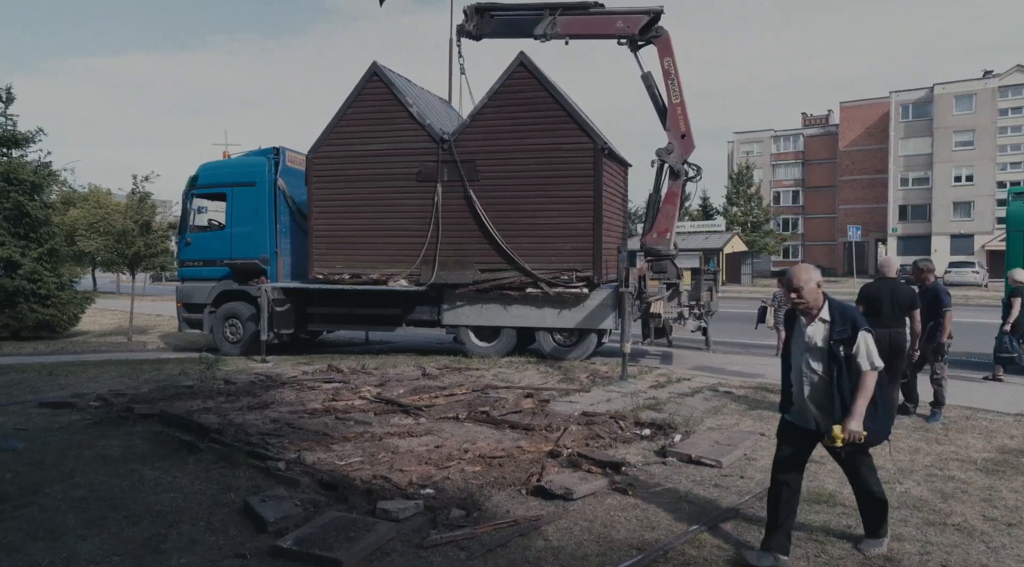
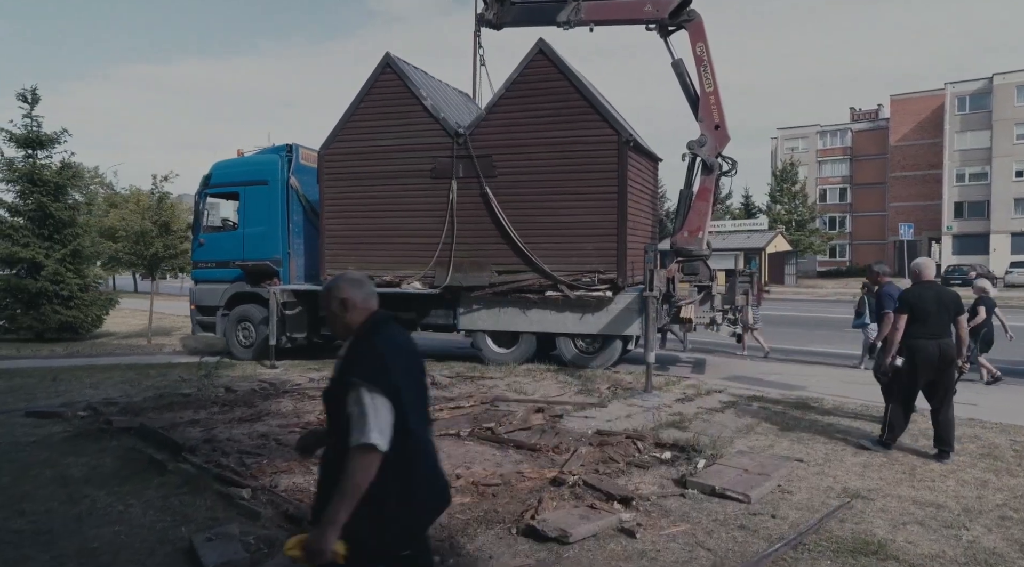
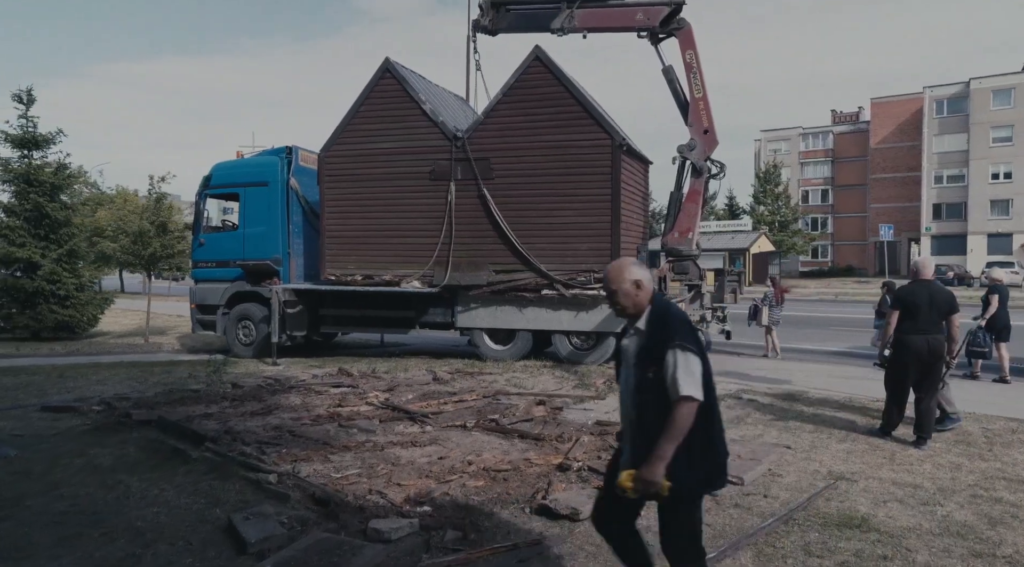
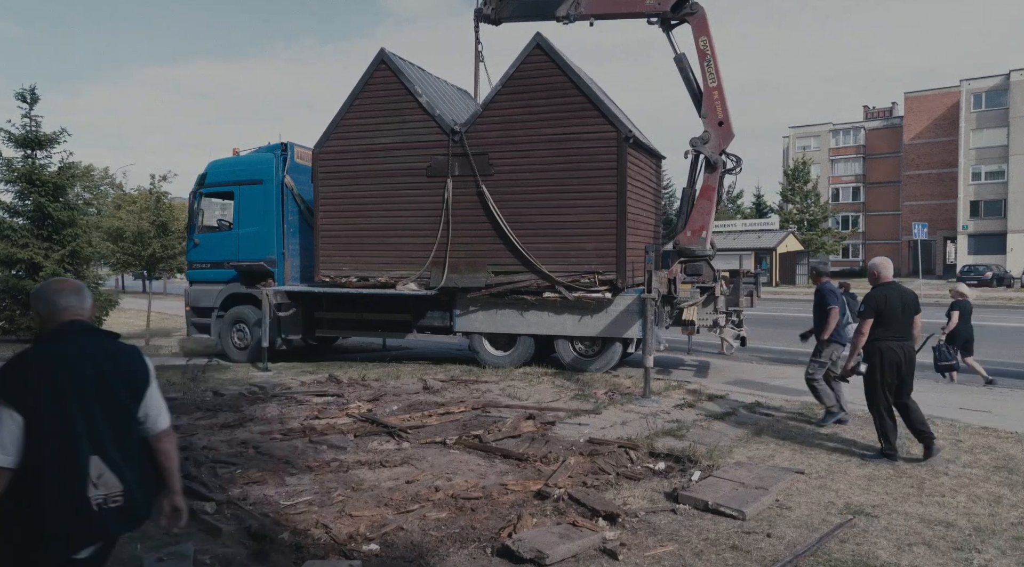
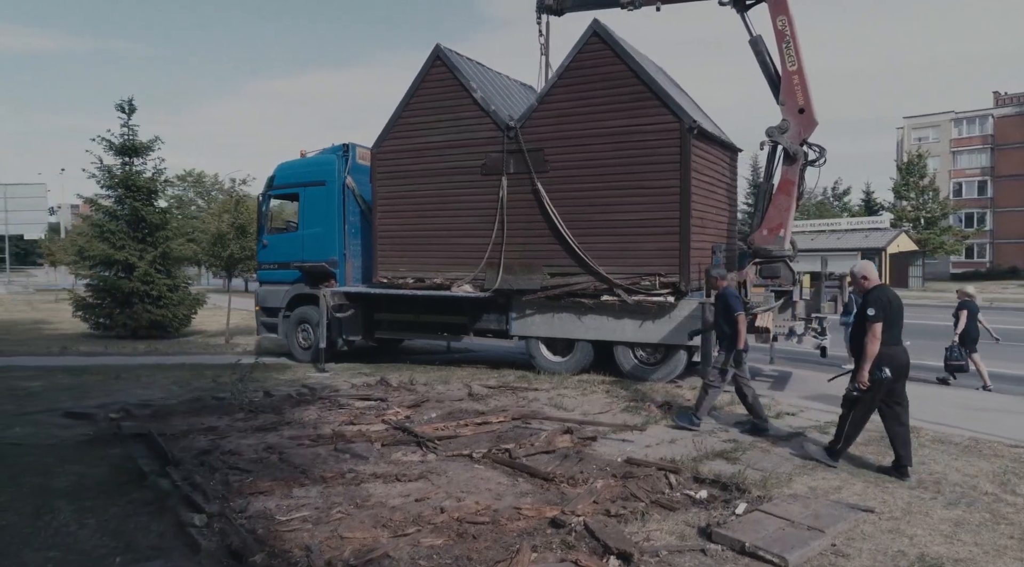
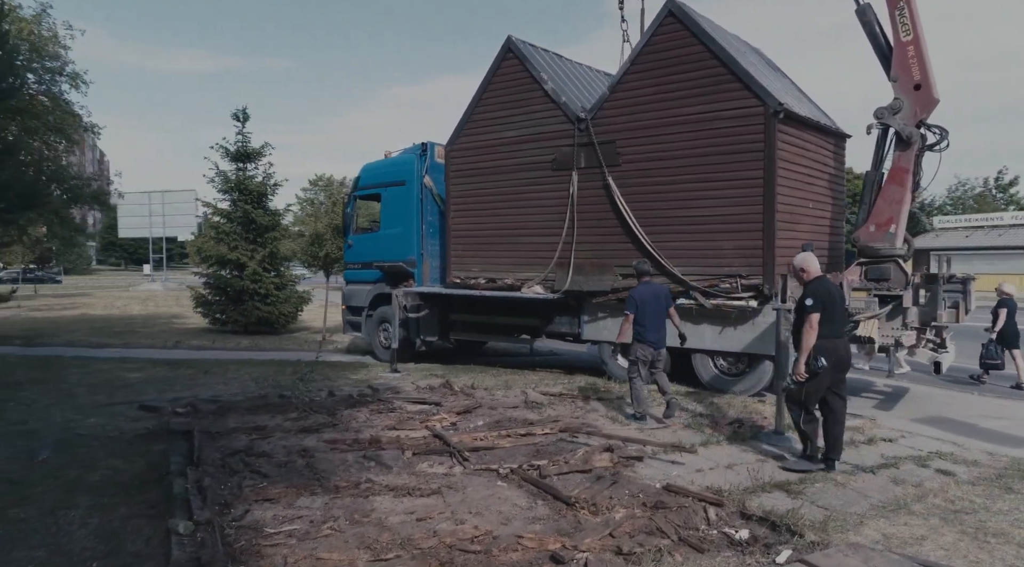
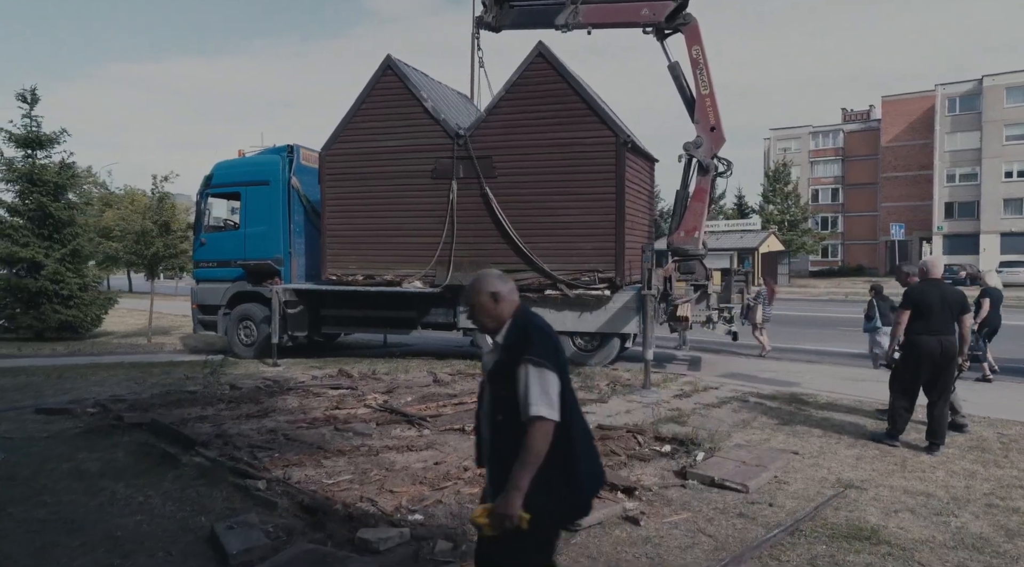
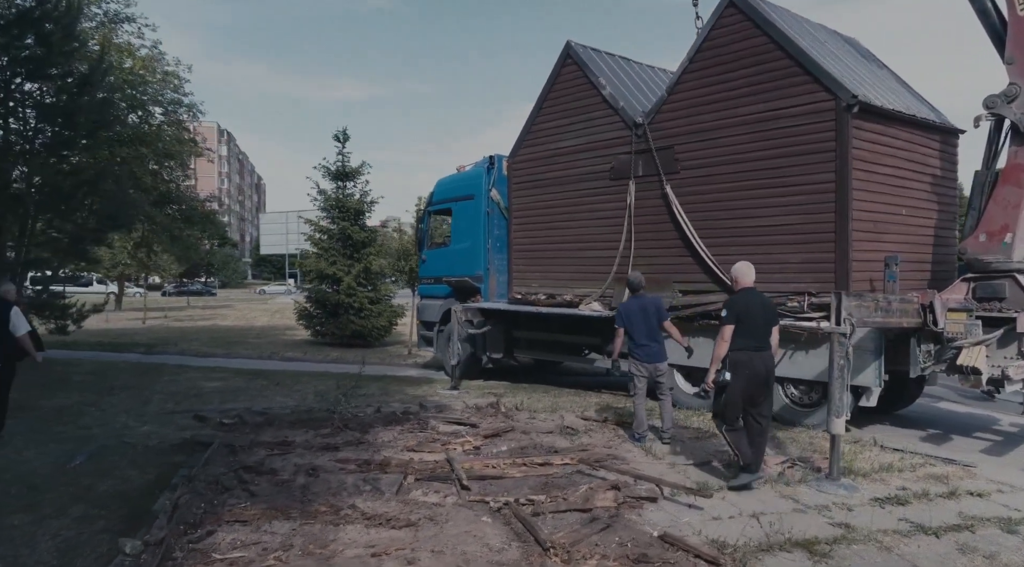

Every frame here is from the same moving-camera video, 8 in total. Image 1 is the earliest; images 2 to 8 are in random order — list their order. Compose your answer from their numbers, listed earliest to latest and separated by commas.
3, 7, 2, 4, 5, 6, 8
